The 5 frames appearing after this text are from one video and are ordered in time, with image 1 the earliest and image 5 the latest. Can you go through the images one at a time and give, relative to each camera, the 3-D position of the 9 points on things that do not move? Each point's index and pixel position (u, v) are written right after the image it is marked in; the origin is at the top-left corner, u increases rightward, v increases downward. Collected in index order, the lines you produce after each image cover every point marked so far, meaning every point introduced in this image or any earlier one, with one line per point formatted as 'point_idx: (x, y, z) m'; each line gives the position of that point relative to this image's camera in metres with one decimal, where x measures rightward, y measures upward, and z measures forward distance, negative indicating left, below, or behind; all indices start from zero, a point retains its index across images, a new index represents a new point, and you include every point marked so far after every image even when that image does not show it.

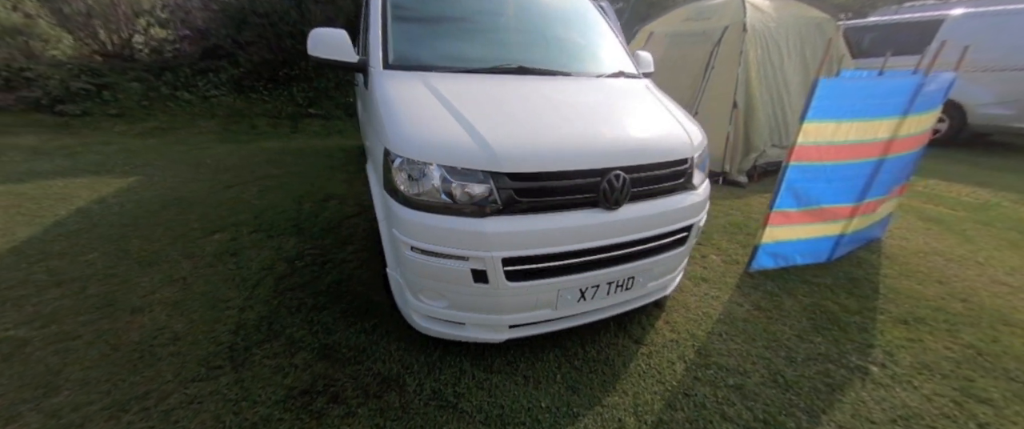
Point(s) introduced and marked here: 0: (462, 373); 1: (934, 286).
0: (-0.2, -0.7, +1.7) m
1: (+2.7, -0.5, +2.5) m
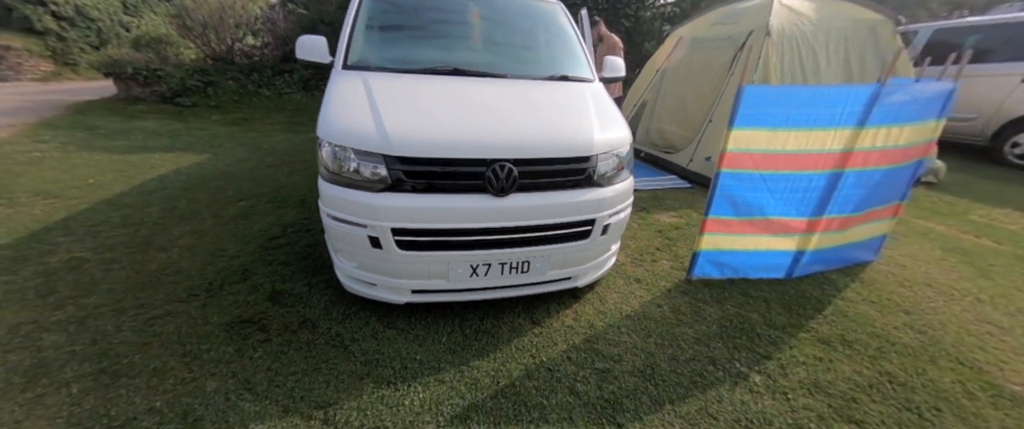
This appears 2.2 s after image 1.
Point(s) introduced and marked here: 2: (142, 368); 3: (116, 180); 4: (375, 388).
0: (-0.8, -0.6, +2.1) m
1: (+2.3, -0.6, +2.3) m
2: (-1.7, -0.7, +1.8) m
3: (-3.9, +0.3, +3.8) m
4: (-0.6, -0.8, +1.7) m
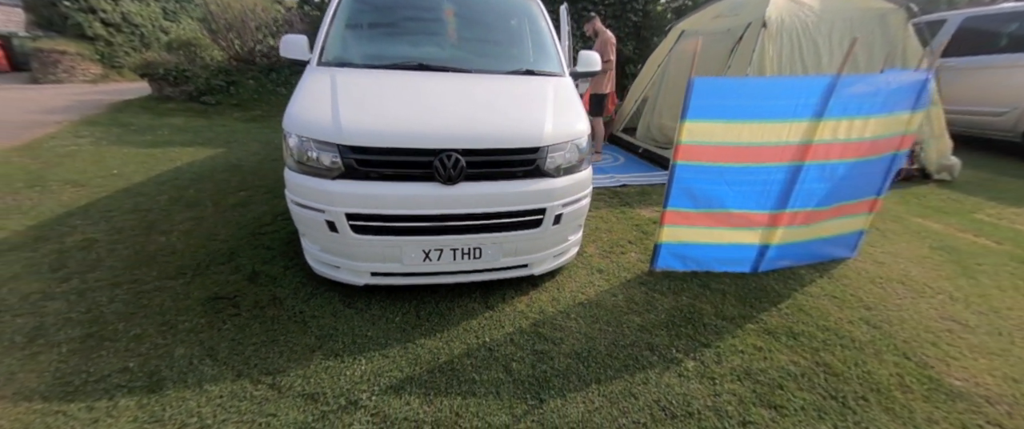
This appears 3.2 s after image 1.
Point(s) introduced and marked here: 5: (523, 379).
0: (-1.1, -0.5, +2.2) m
1: (+2.0, -0.6, +2.3) m
2: (-2.0, -0.6, +2.0) m
3: (-4.0, +0.5, +4.1) m
4: (-0.9, -0.7, +1.9) m
5: (+0.1, -0.8, +1.8) m
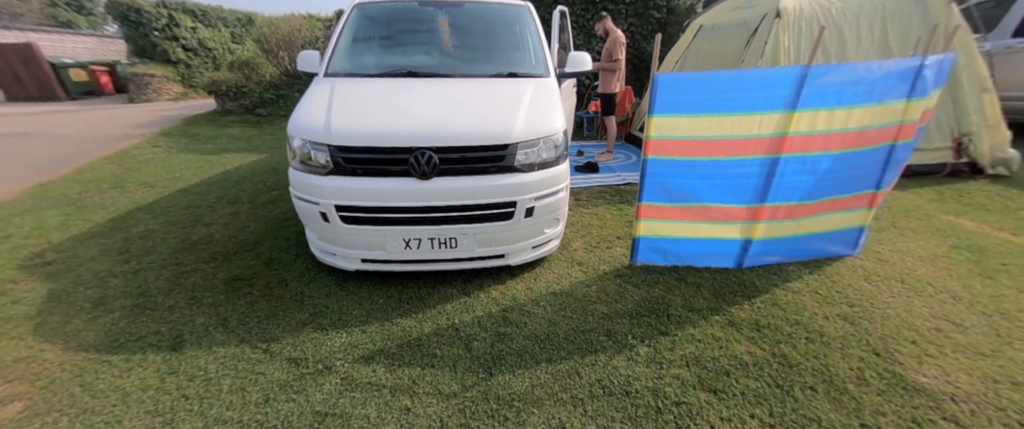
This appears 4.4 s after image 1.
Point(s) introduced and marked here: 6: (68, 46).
0: (-1.2, -0.5, +2.5) m
1: (+1.8, -0.5, +2.2) m
2: (-2.2, -0.5, +2.4) m
3: (-3.9, +0.5, +4.8) m
4: (-1.1, -0.6, +2.2) m
5: (-0.2, -0.7, +2.0) m
6: (-15.7, +5.9, +13.7) m
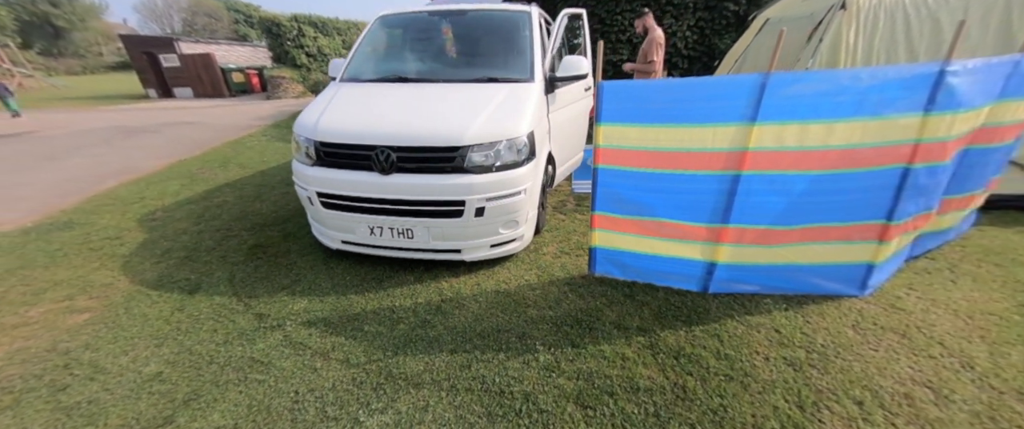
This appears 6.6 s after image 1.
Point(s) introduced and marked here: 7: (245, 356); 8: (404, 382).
0: (-1.5, -0.3, +3.0) m
1: (+1.4, -0.7, +1.9) m
2: (-2.4, -0.3, +3.1) m
3: (-3.5, +0.8, +5.8) m
4: (-1.5, -0.5, +2.6) m
5: (-0.6, -0.7, +2.2) m
6: (-12.2, +7.1, +17.2) m
7: (-1.4, -0.7, +2.1) m
8: (-0.5, -0.8, +1.9) m
